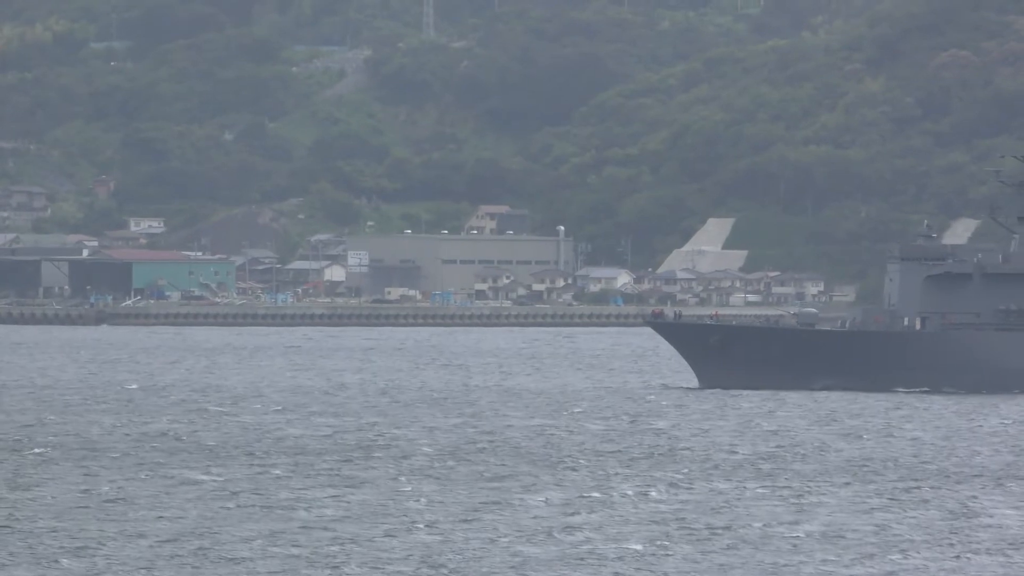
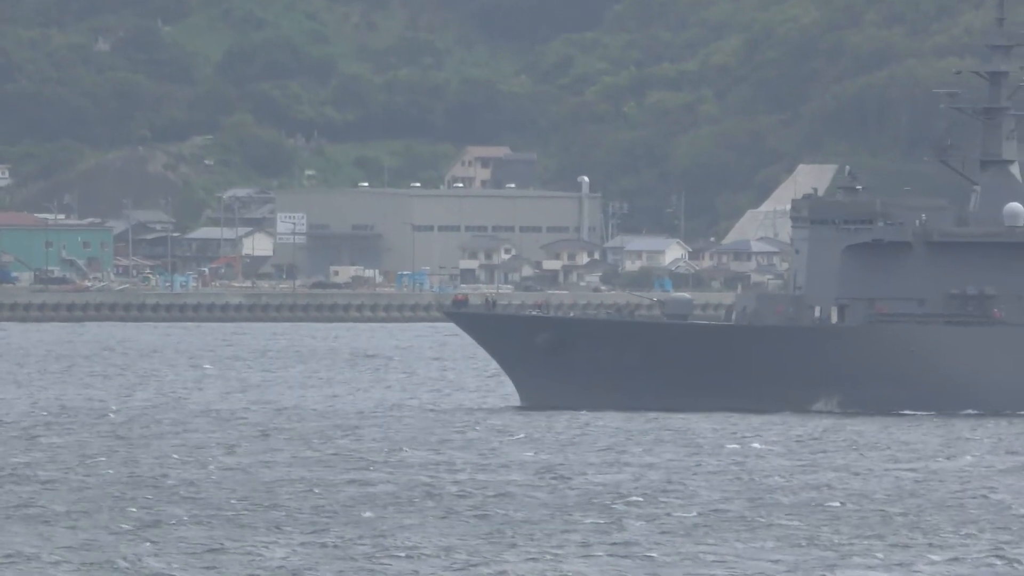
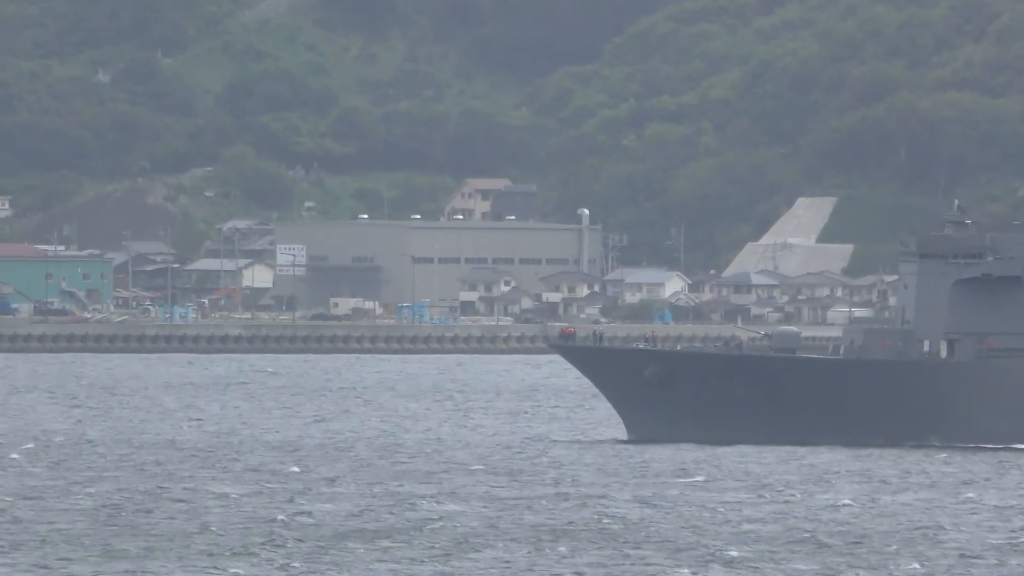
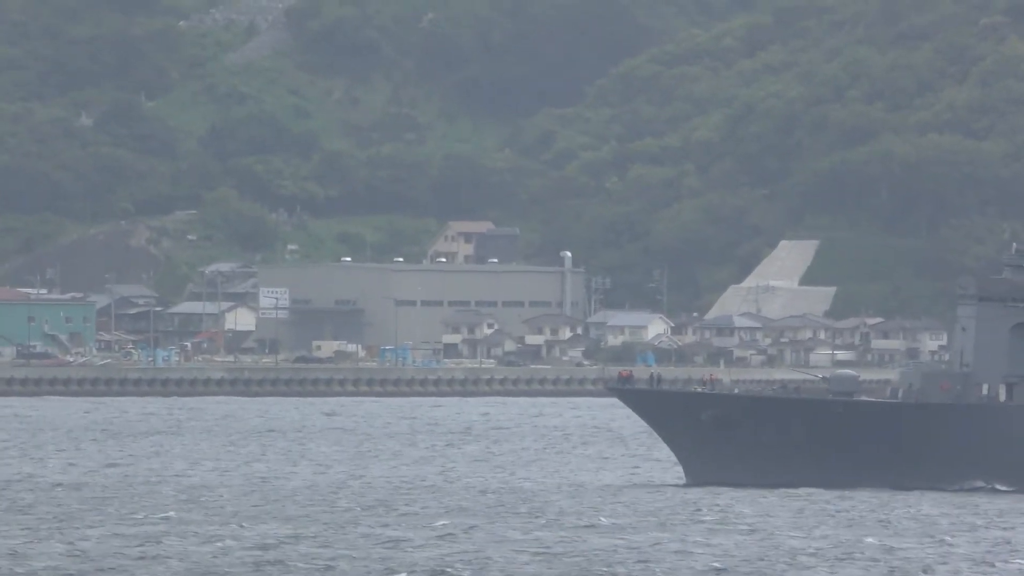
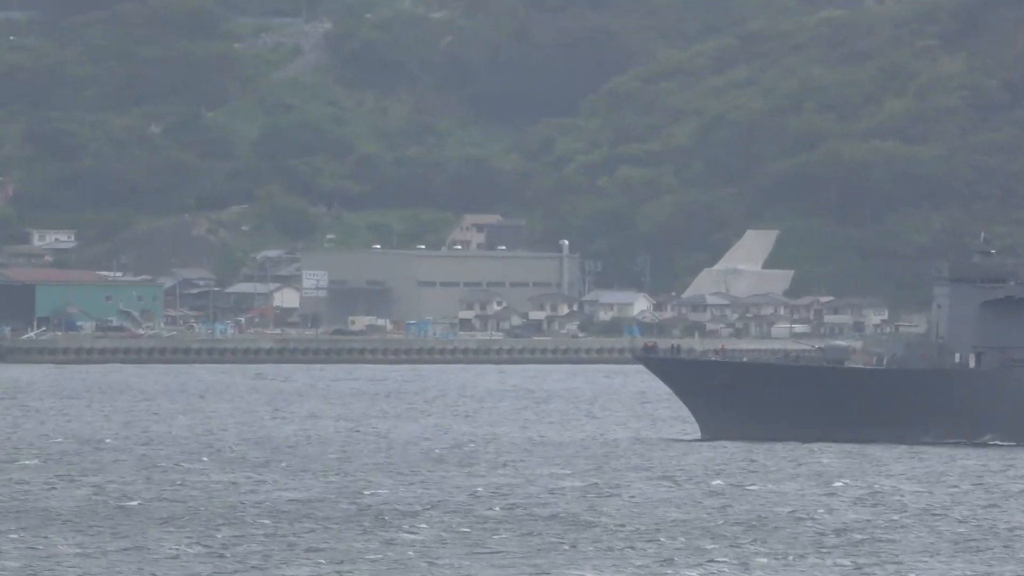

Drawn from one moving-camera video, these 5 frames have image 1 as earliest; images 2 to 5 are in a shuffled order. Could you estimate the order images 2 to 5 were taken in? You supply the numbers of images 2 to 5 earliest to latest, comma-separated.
5, 4, 3, 2
